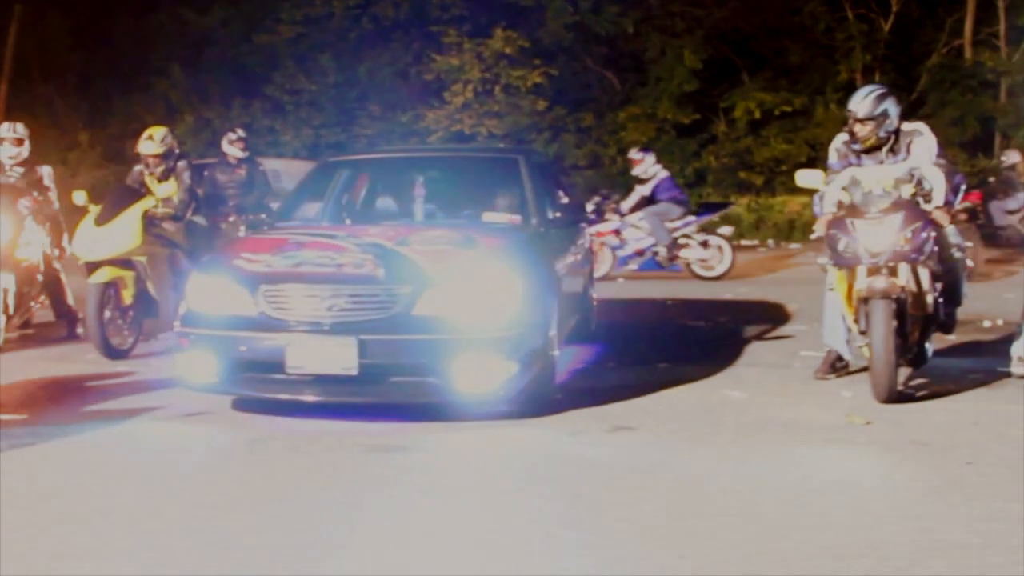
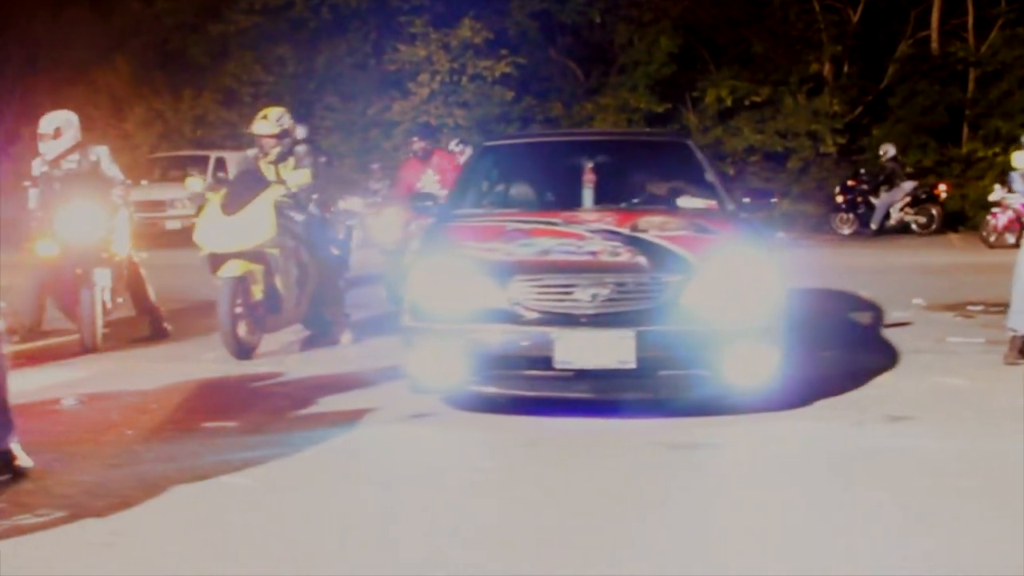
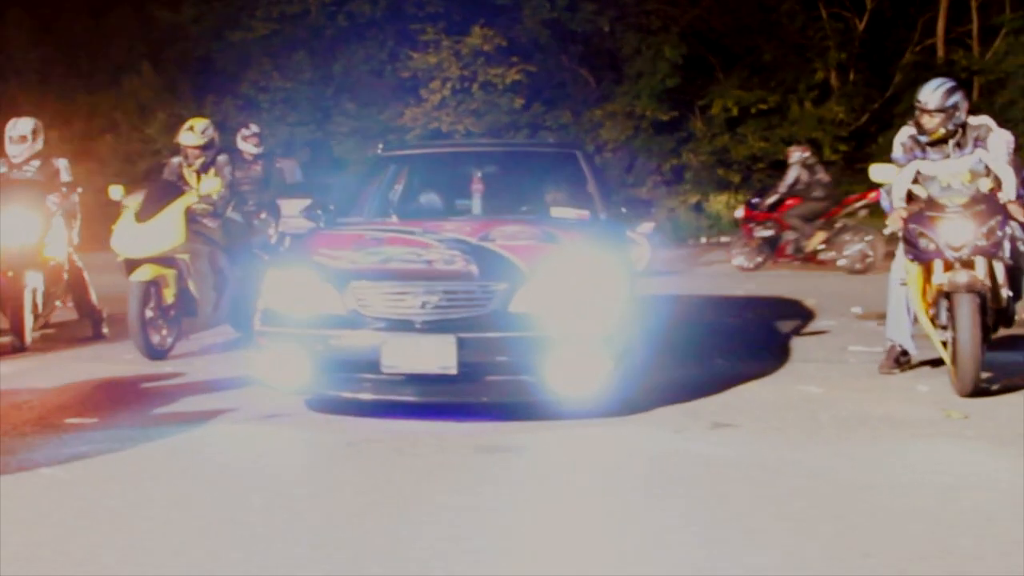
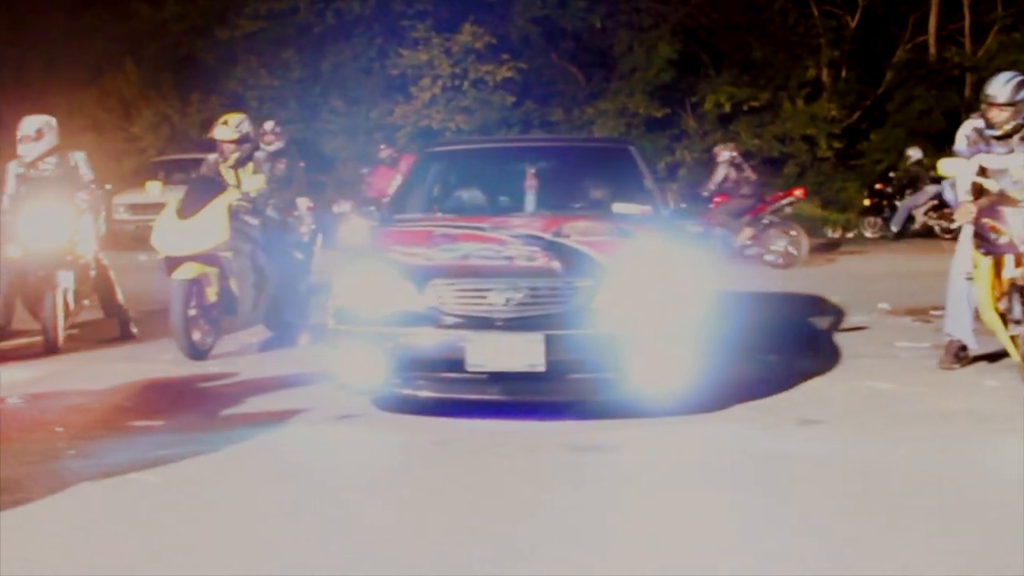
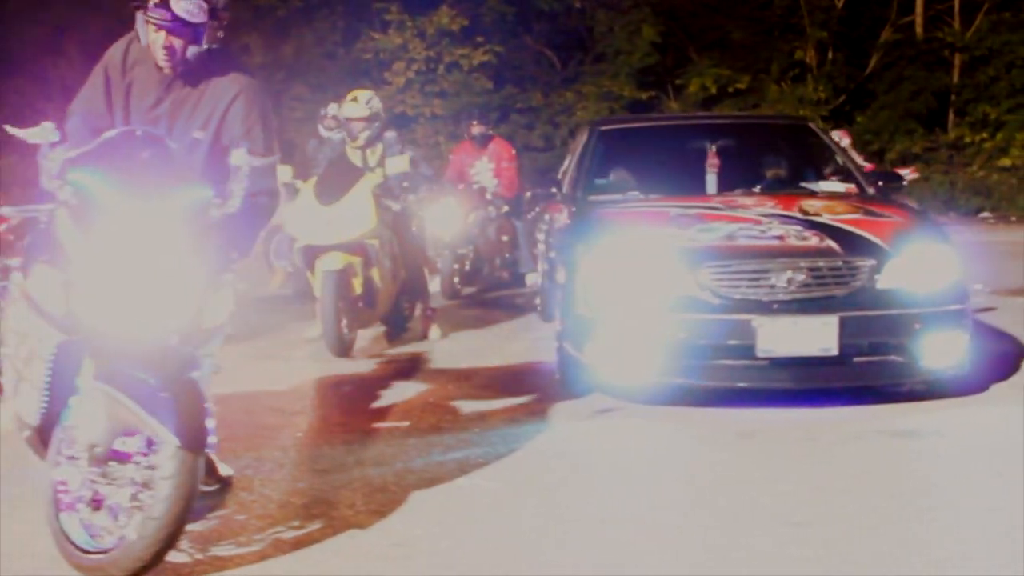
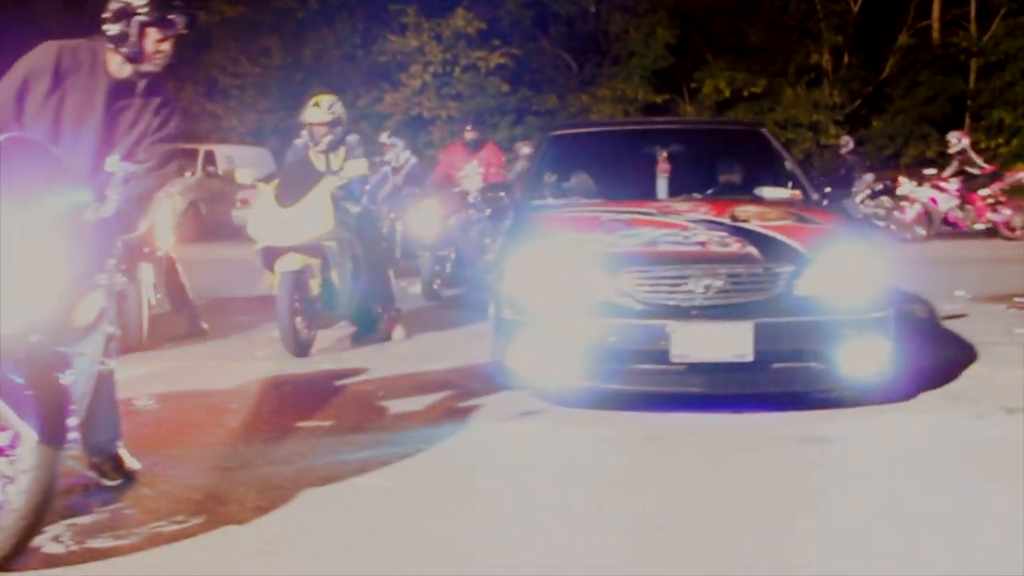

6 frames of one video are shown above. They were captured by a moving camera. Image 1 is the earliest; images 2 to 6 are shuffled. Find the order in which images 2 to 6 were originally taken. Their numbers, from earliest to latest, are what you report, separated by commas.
3, 4, 2, 6, 5
